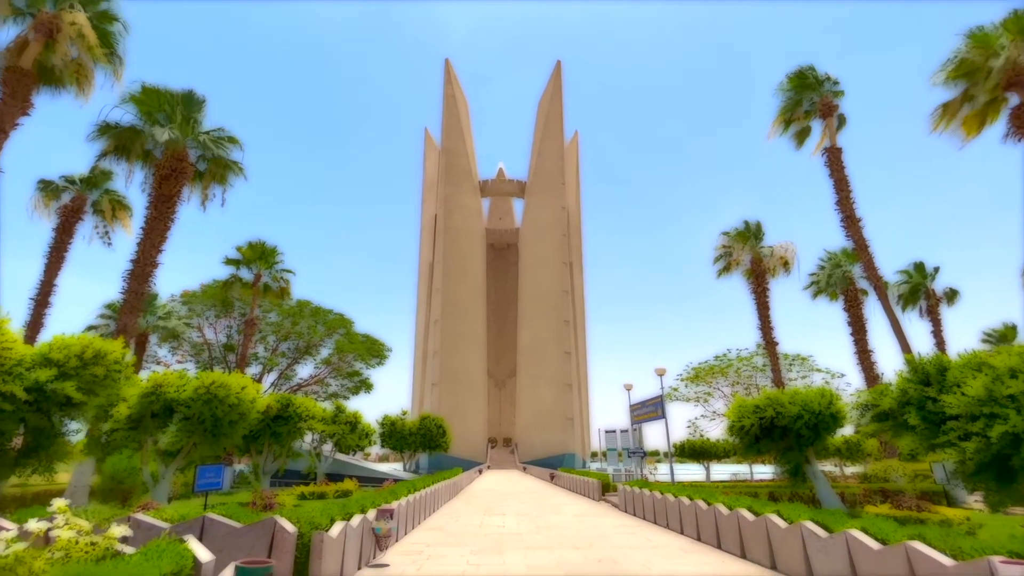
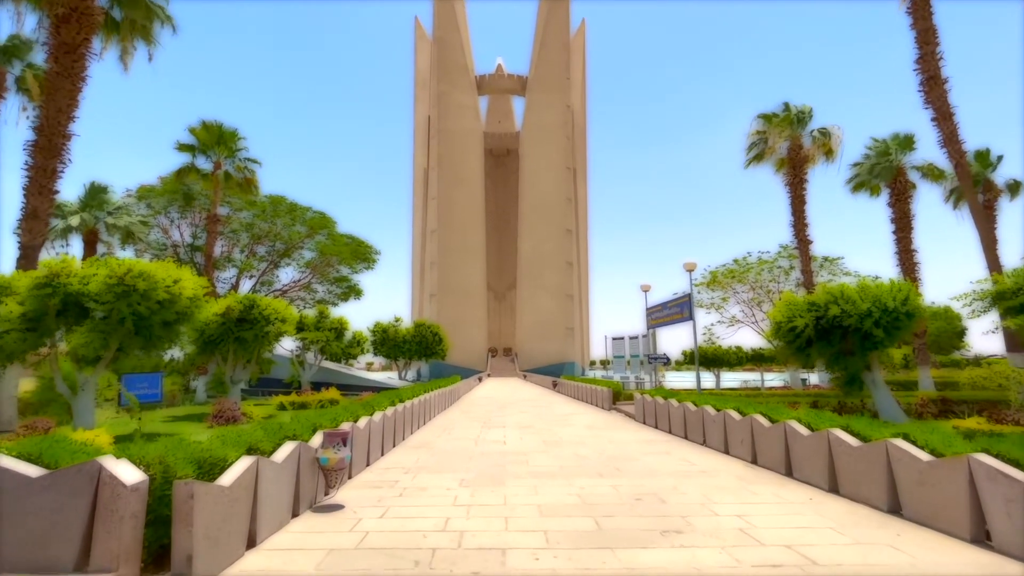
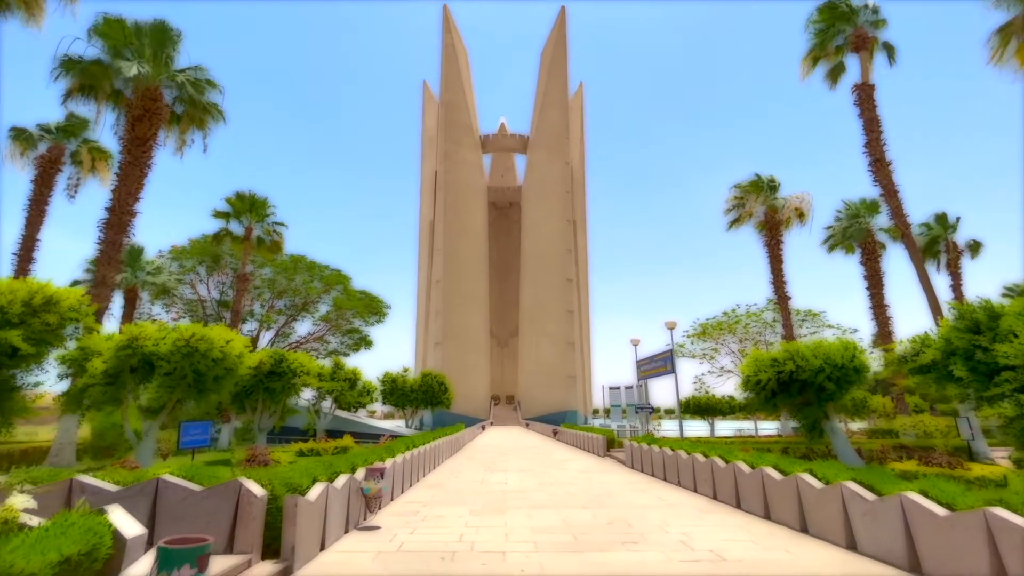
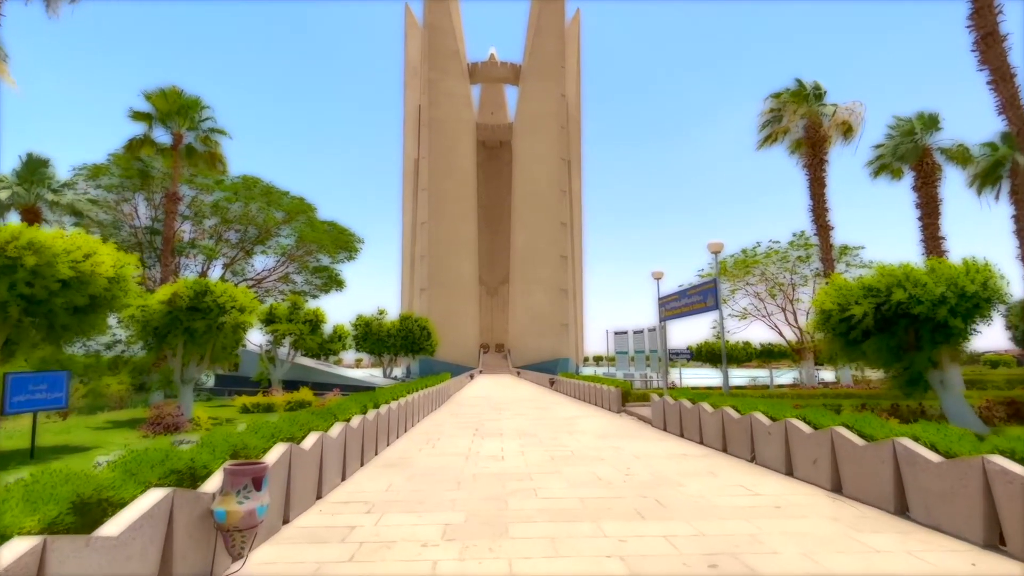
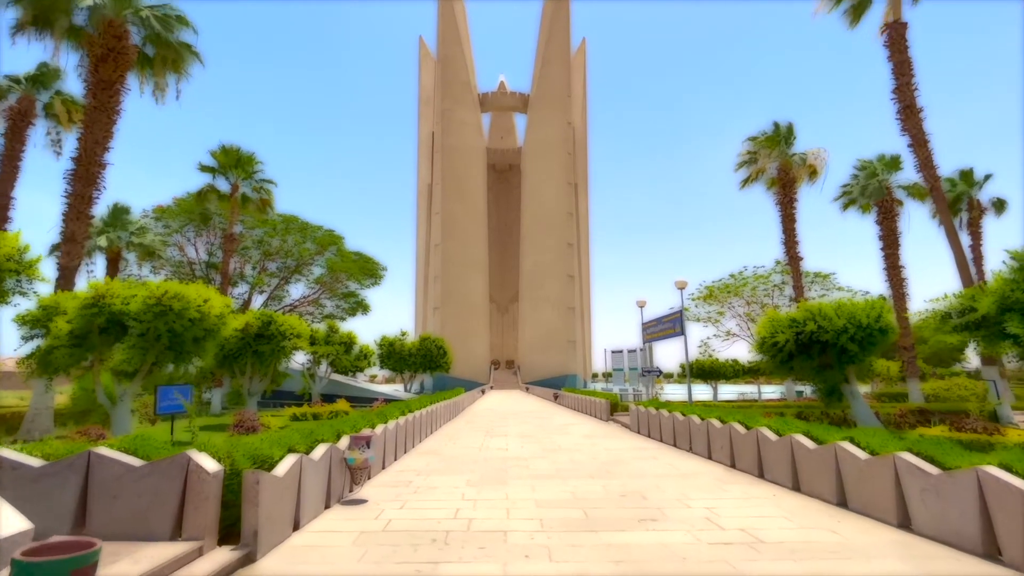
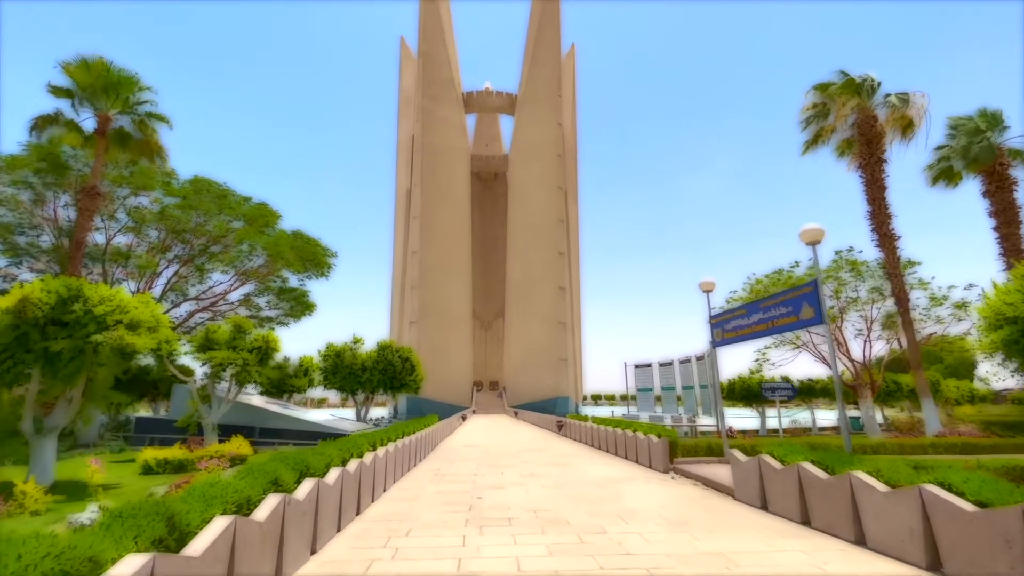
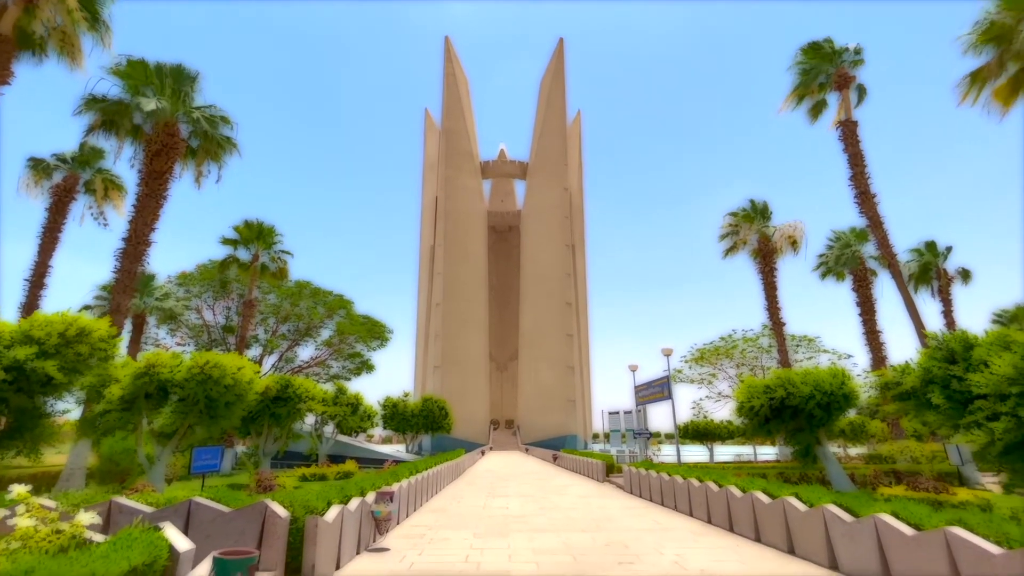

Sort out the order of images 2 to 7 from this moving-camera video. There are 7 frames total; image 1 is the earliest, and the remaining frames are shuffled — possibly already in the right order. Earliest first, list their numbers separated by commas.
7, 3, 5, 2, 4, 6
